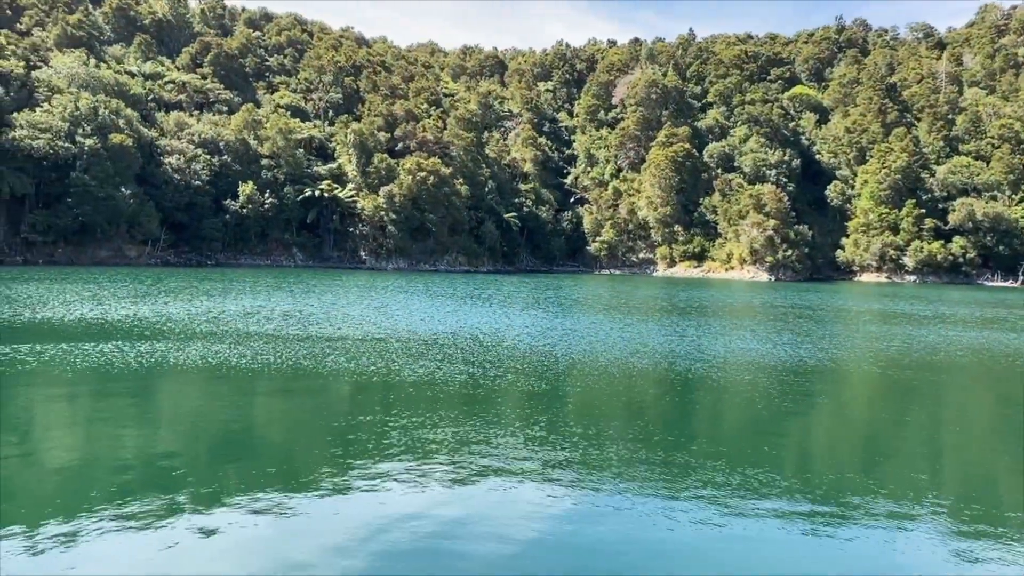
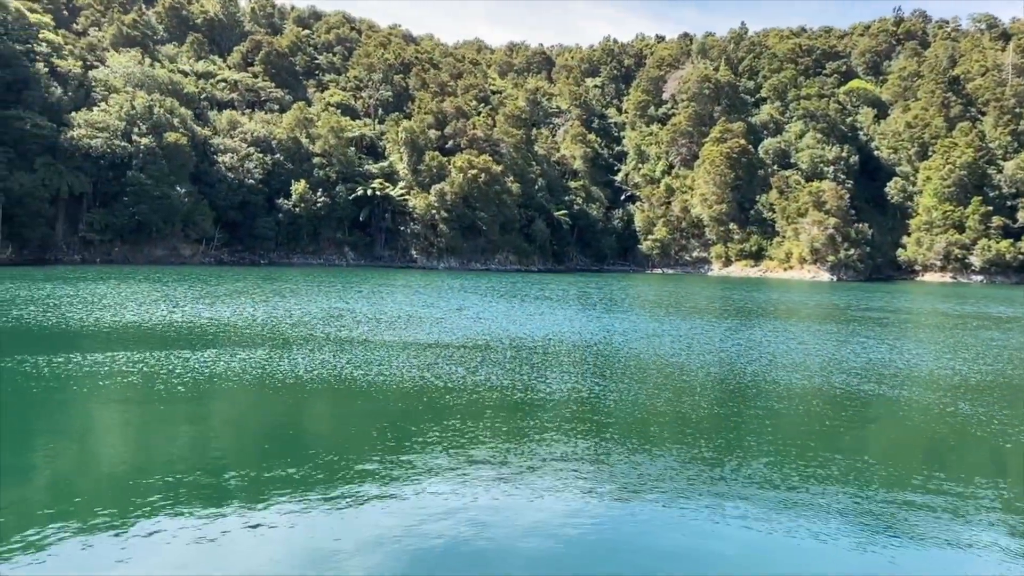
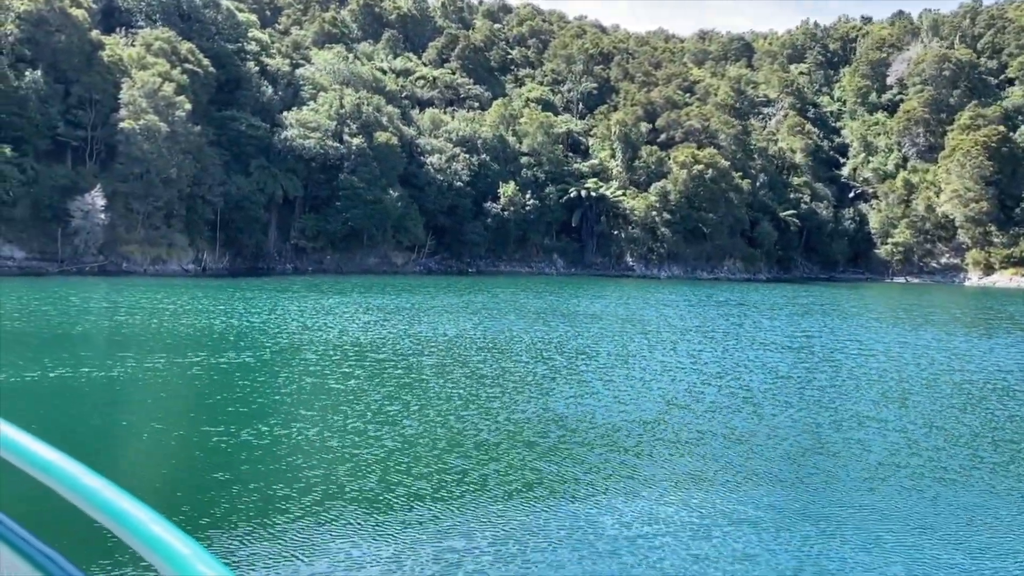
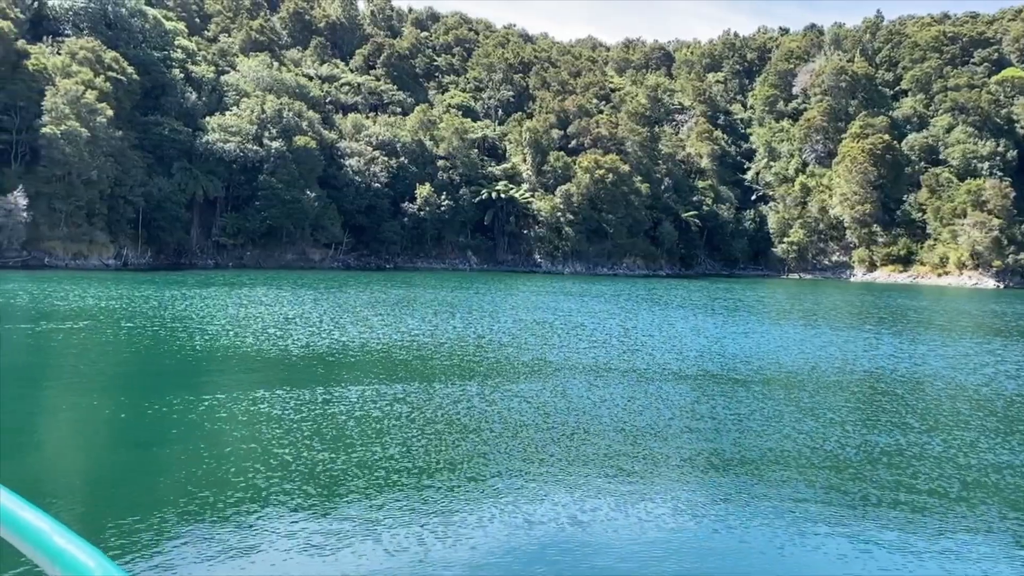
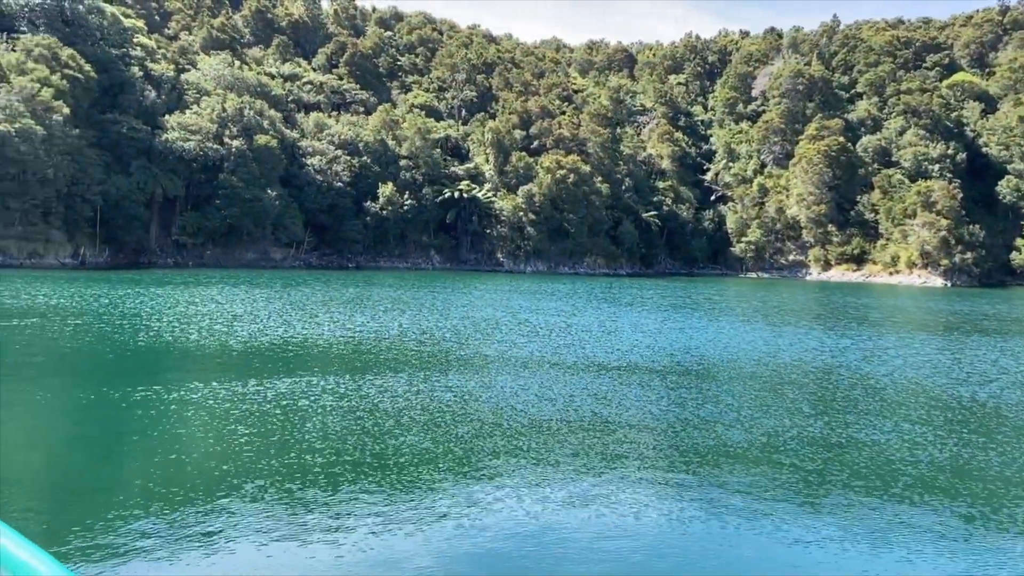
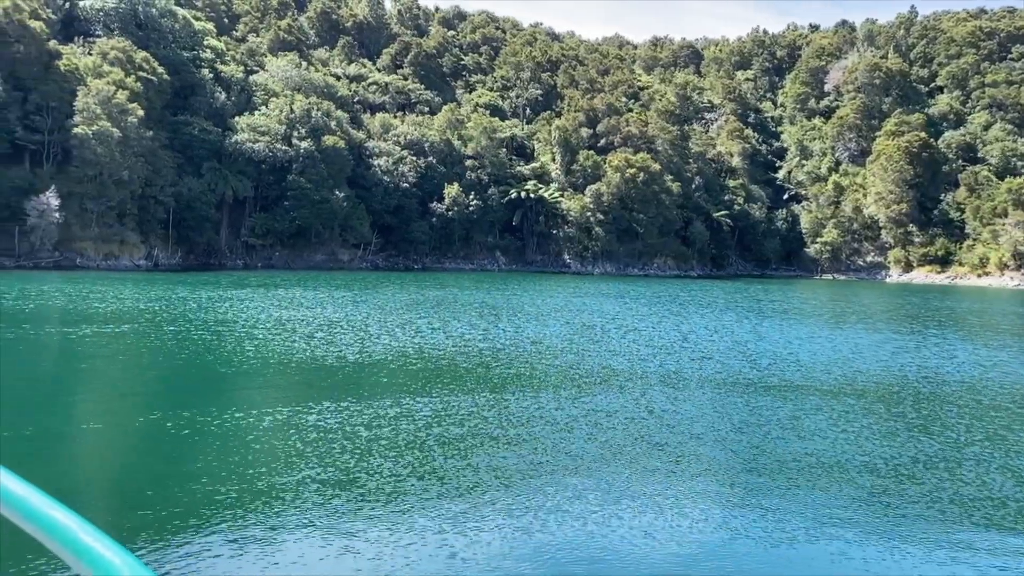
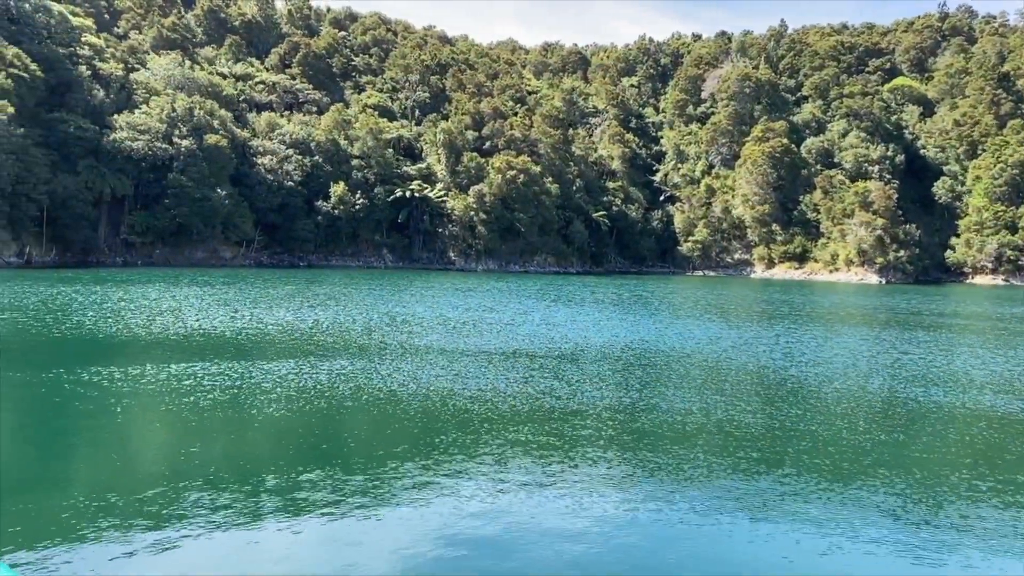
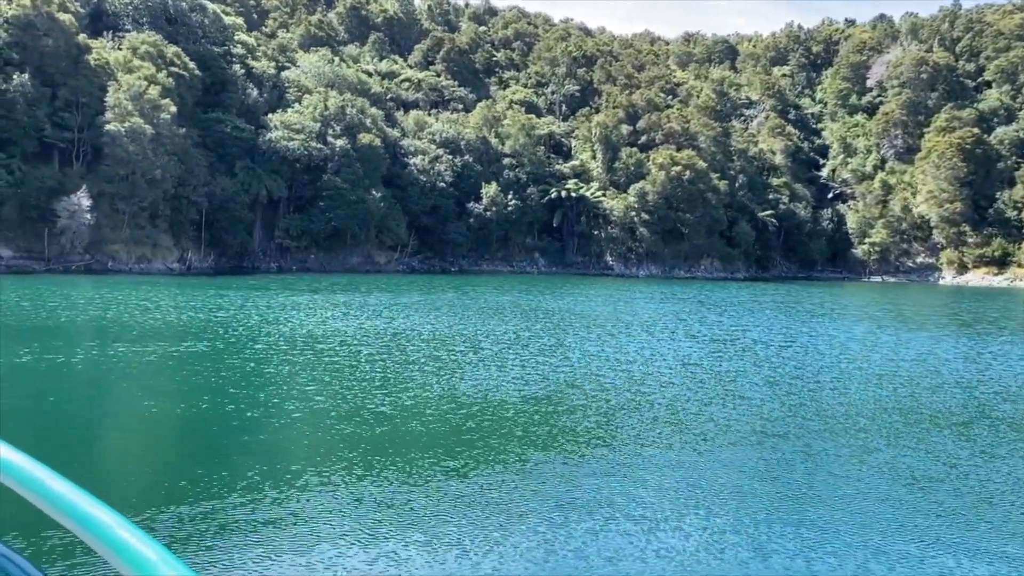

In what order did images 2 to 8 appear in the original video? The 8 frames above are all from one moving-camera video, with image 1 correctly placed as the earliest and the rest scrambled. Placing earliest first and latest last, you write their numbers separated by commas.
2, 7, 5, 4, 6, 8, 3
